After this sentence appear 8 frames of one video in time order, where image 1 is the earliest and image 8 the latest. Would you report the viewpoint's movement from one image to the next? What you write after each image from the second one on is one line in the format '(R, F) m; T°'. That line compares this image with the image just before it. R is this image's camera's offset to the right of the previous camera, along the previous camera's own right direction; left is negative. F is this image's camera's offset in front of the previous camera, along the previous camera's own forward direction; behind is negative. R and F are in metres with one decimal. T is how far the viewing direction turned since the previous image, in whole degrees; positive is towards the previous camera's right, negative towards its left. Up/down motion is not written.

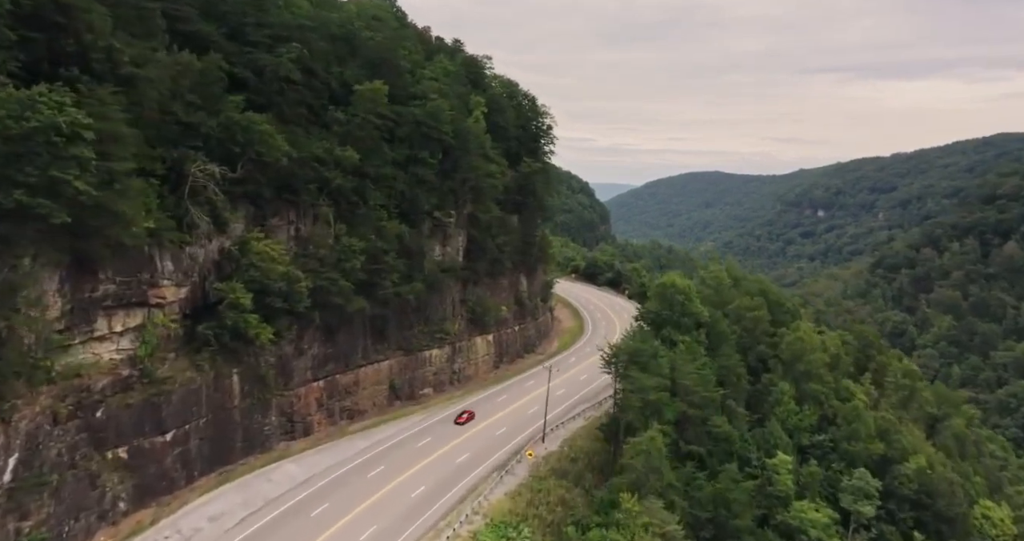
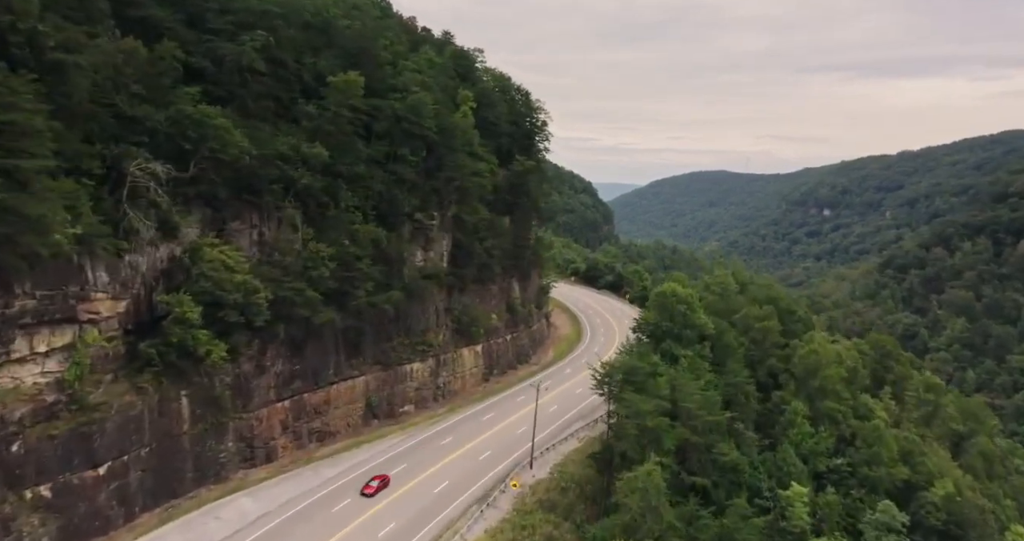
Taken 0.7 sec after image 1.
(+1.0, +4.1) m; 0°
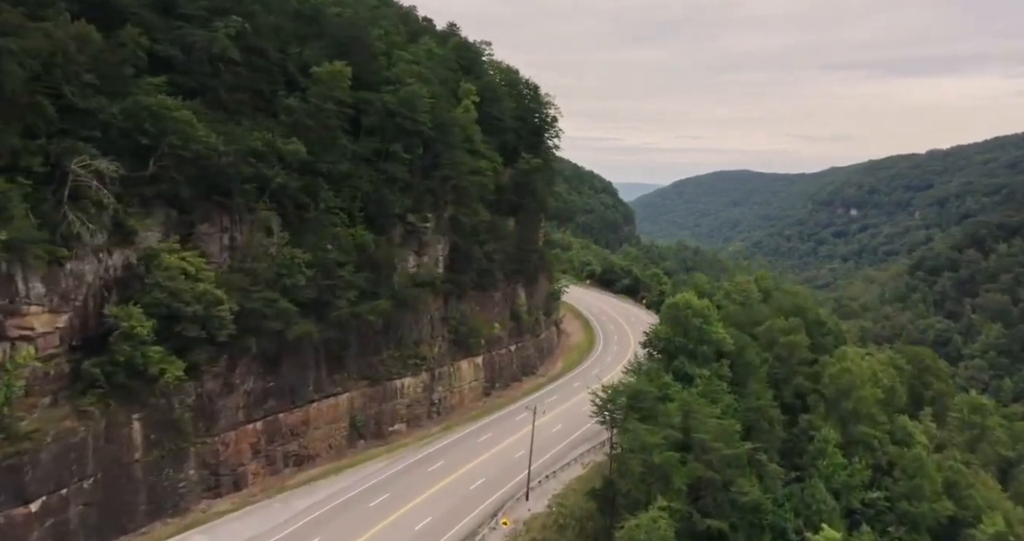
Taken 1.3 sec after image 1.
(+1.2, +4.0) m; -2°
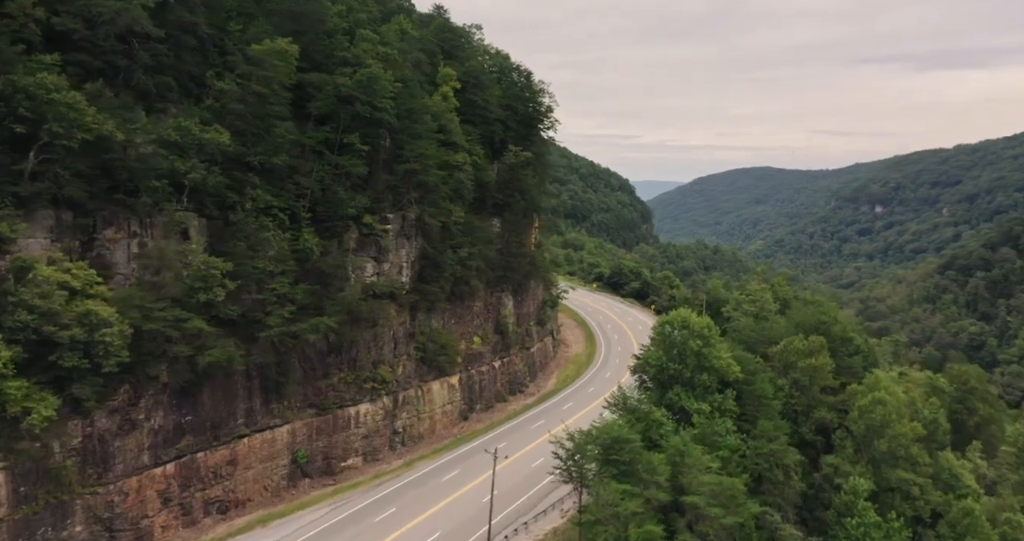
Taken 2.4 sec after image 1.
(+2.3, +6.2) m; -1°
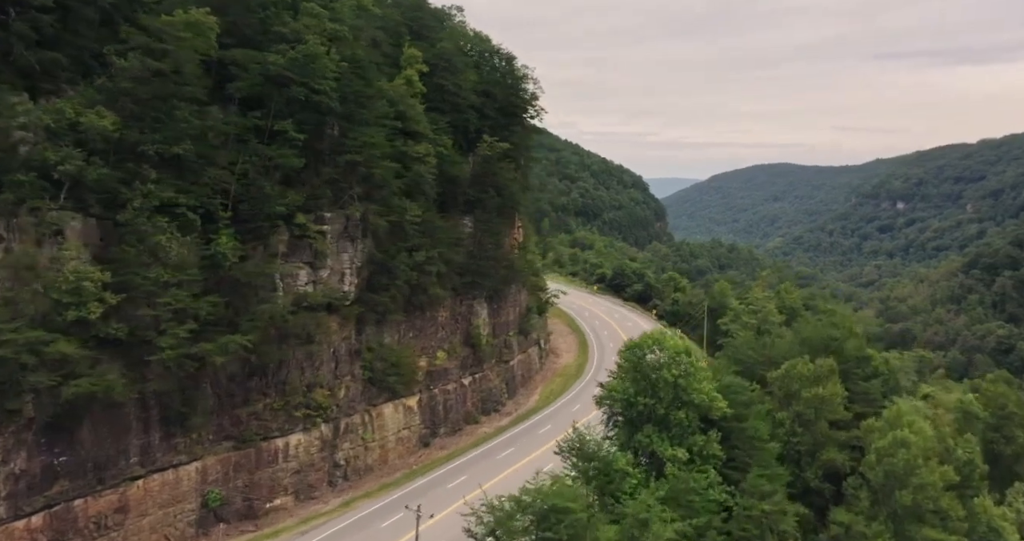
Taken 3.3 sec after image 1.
(+2.5, +5.5) m; -1°
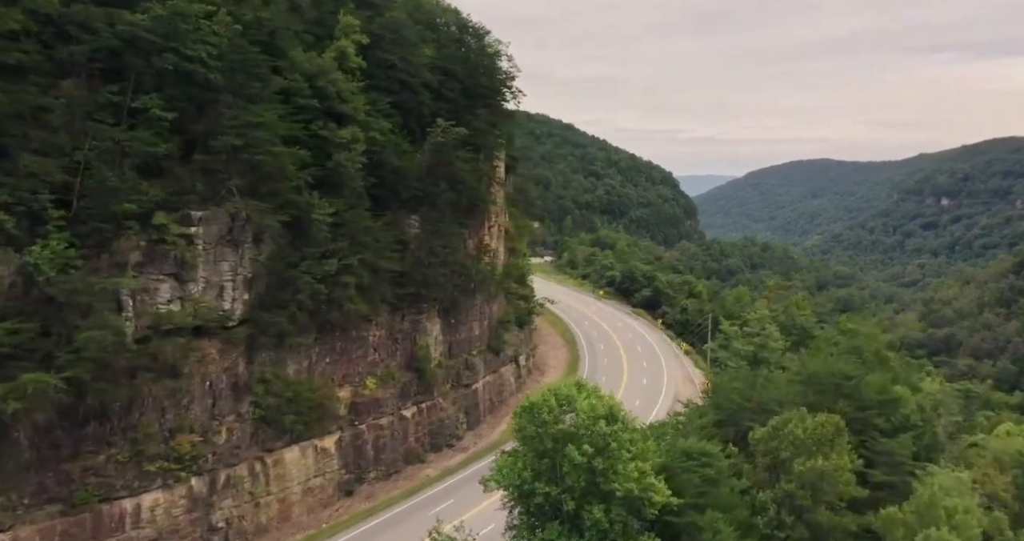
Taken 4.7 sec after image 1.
(+3.8, +7.5) m; -3°
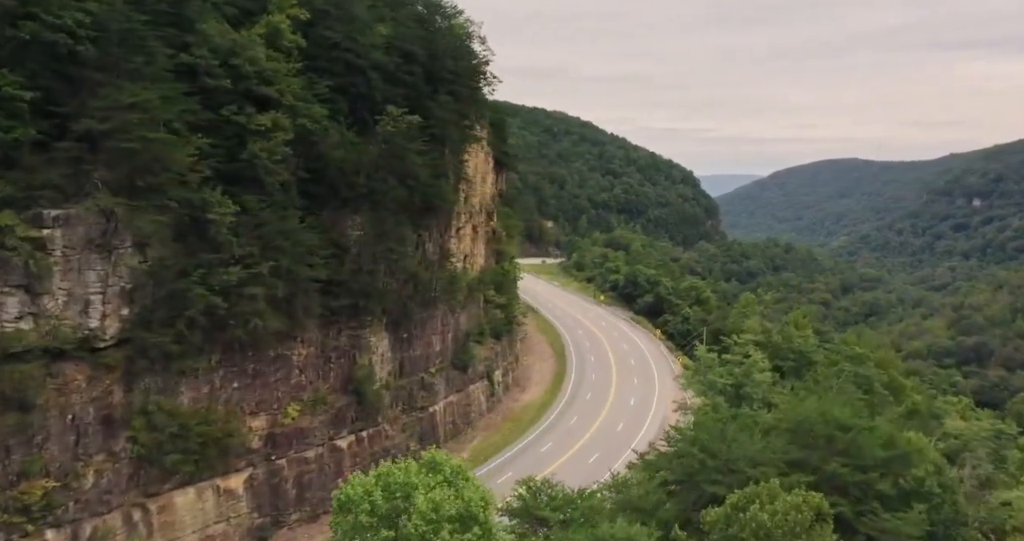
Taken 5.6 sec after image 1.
(+2.8, +5.0) m; -2°
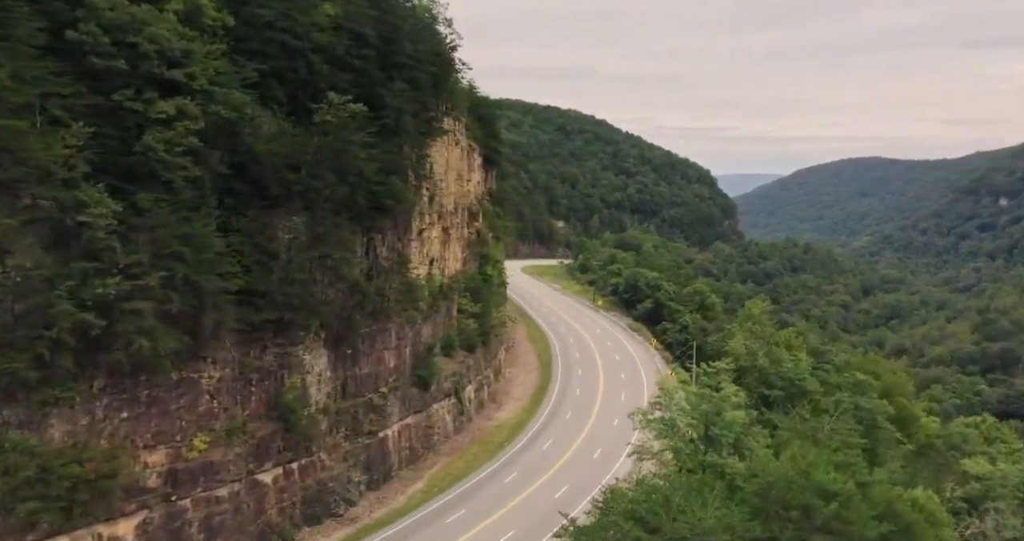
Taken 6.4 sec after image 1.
(+2.4, +4.1) m; -1°
